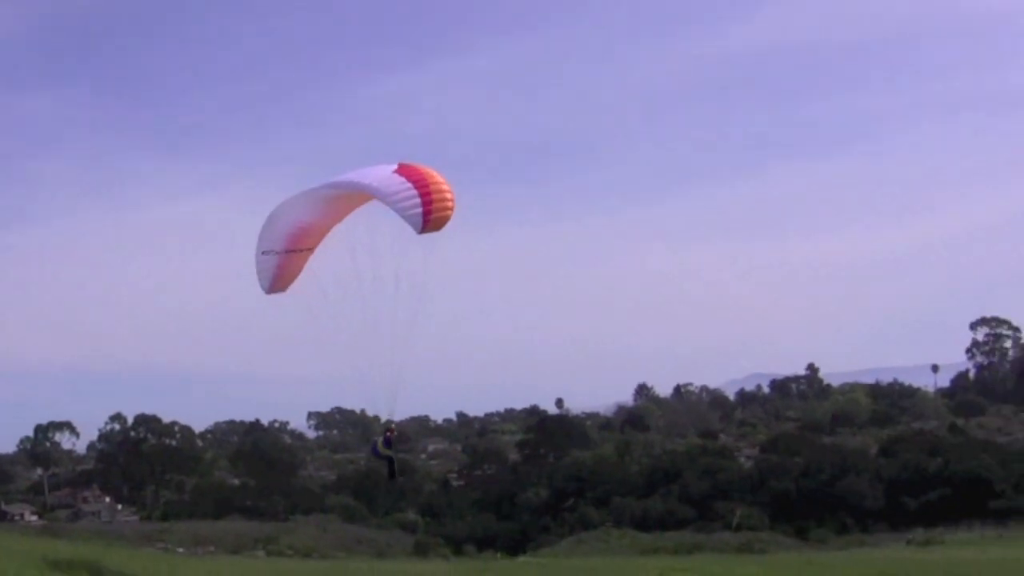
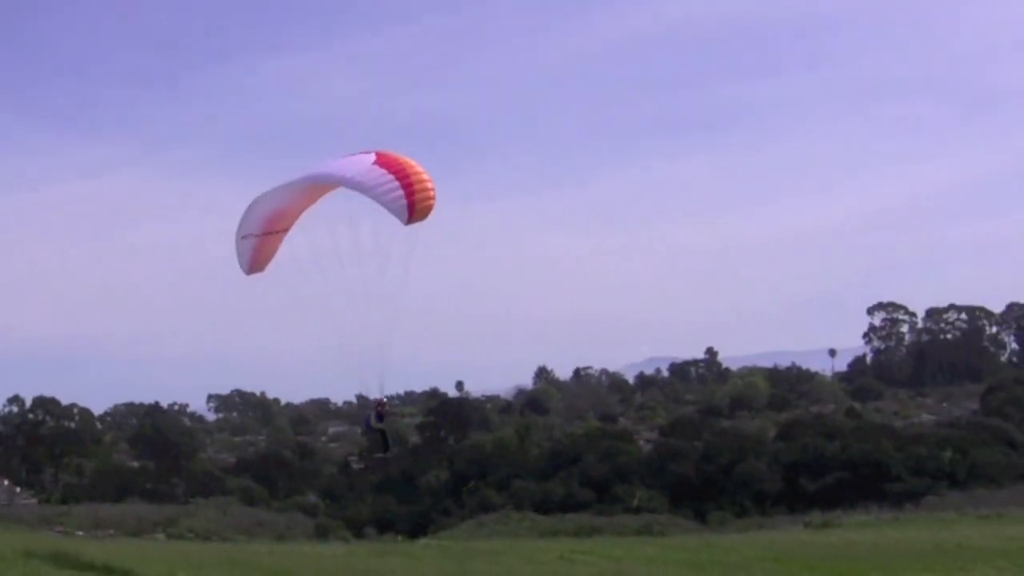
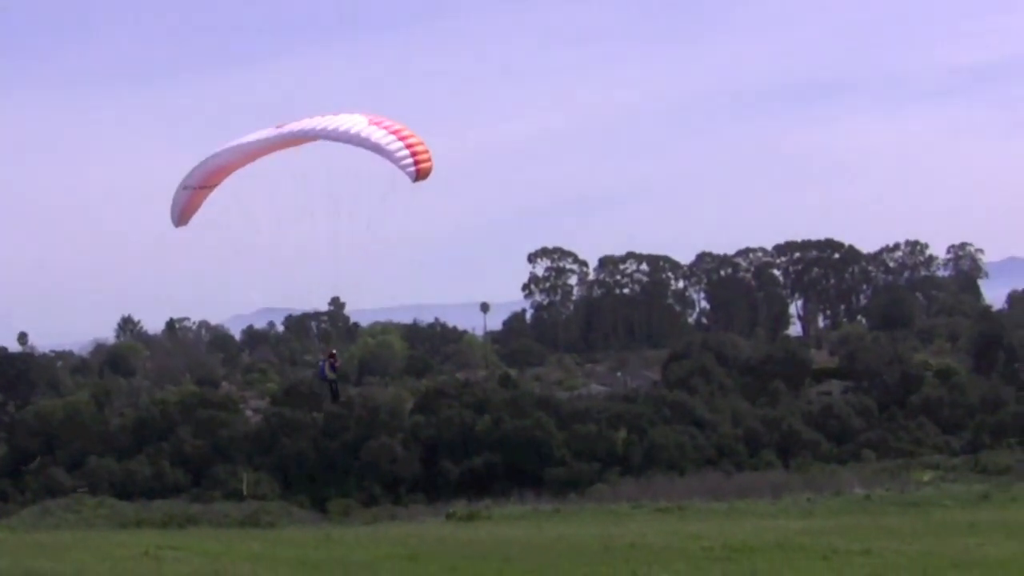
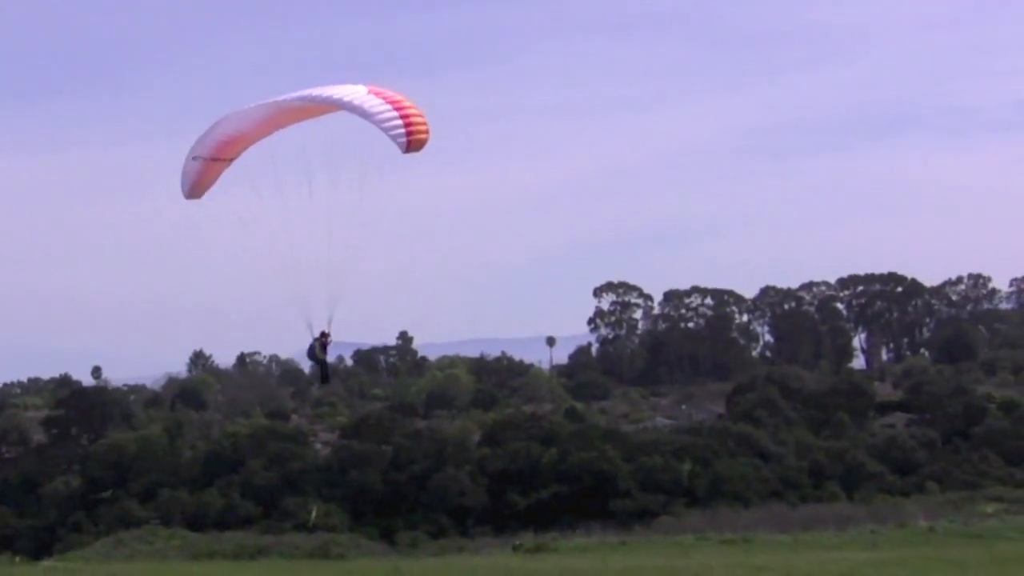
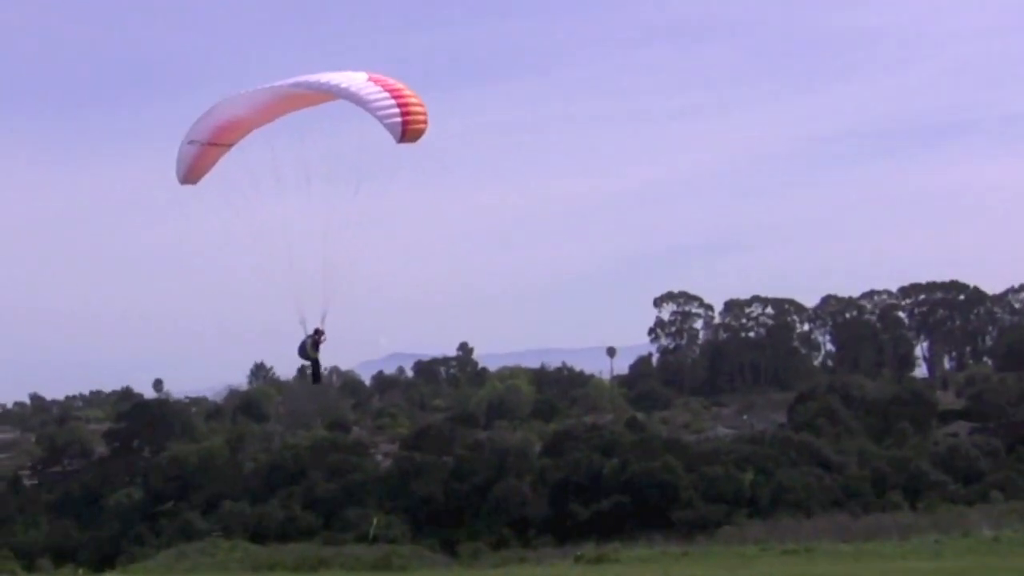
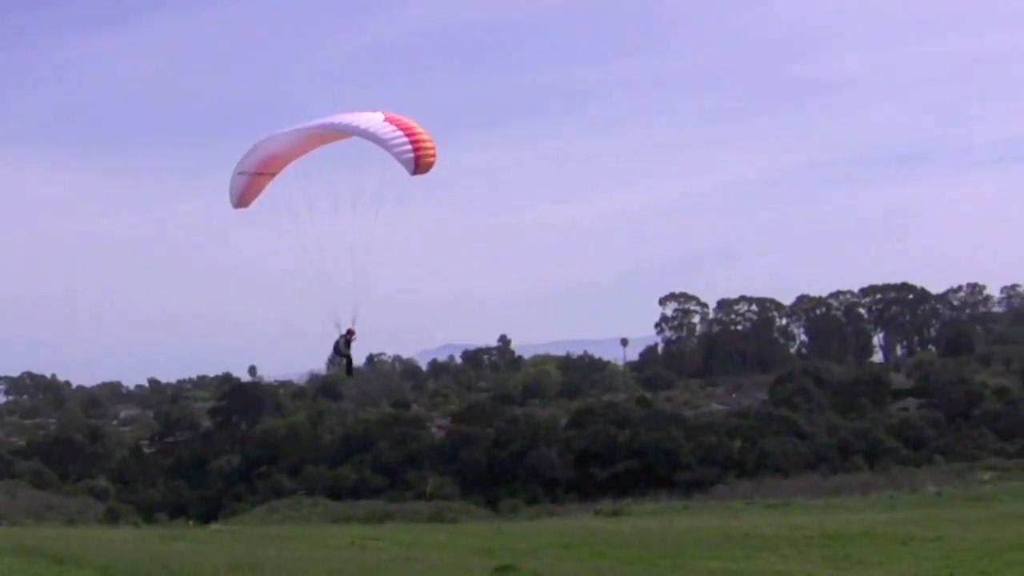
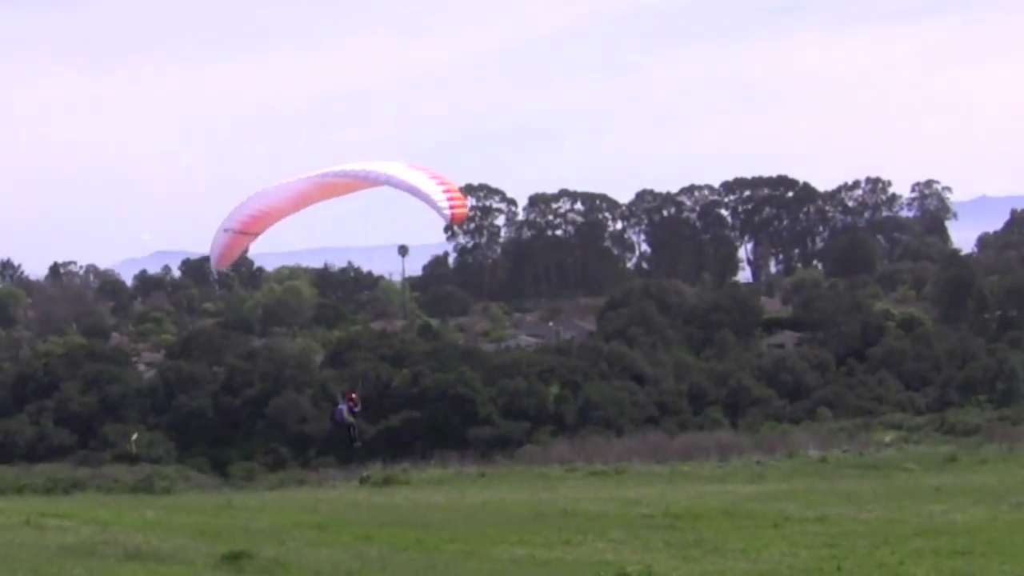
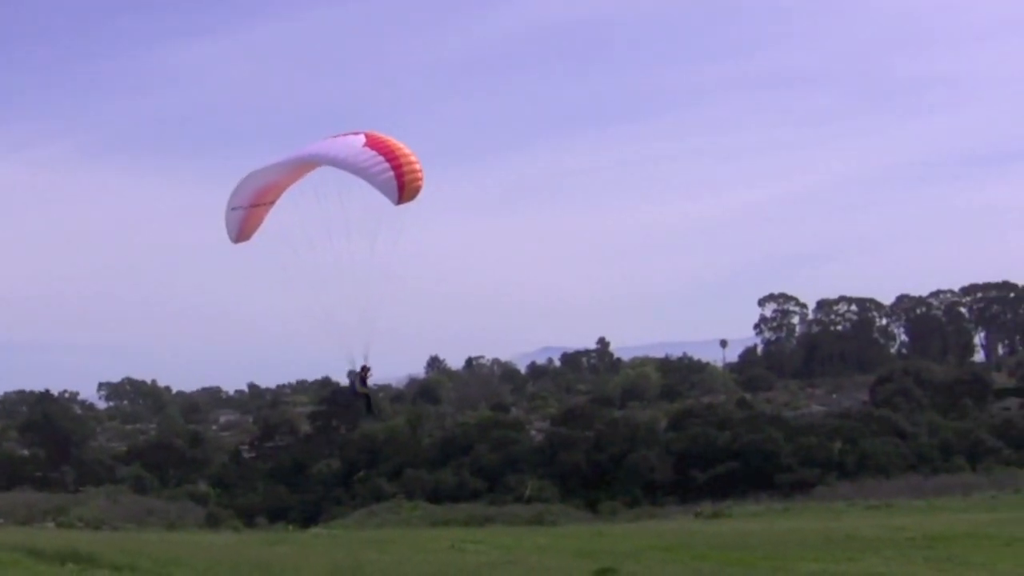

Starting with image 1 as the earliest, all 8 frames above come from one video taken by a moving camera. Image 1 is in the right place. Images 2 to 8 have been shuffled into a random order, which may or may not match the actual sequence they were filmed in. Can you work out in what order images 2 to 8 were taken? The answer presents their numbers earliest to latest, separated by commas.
2, 8, 6, 5, 4, 3, 7
